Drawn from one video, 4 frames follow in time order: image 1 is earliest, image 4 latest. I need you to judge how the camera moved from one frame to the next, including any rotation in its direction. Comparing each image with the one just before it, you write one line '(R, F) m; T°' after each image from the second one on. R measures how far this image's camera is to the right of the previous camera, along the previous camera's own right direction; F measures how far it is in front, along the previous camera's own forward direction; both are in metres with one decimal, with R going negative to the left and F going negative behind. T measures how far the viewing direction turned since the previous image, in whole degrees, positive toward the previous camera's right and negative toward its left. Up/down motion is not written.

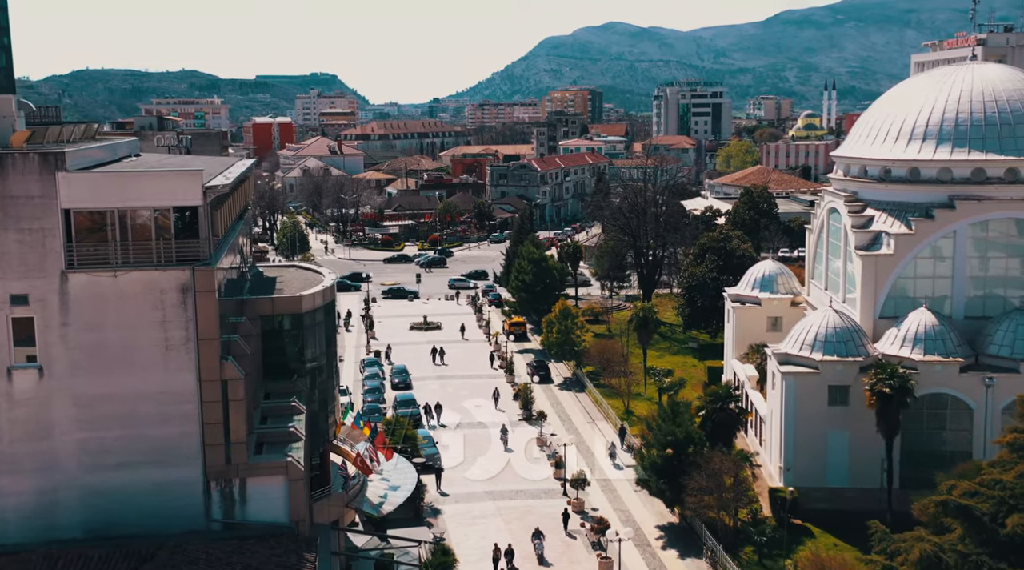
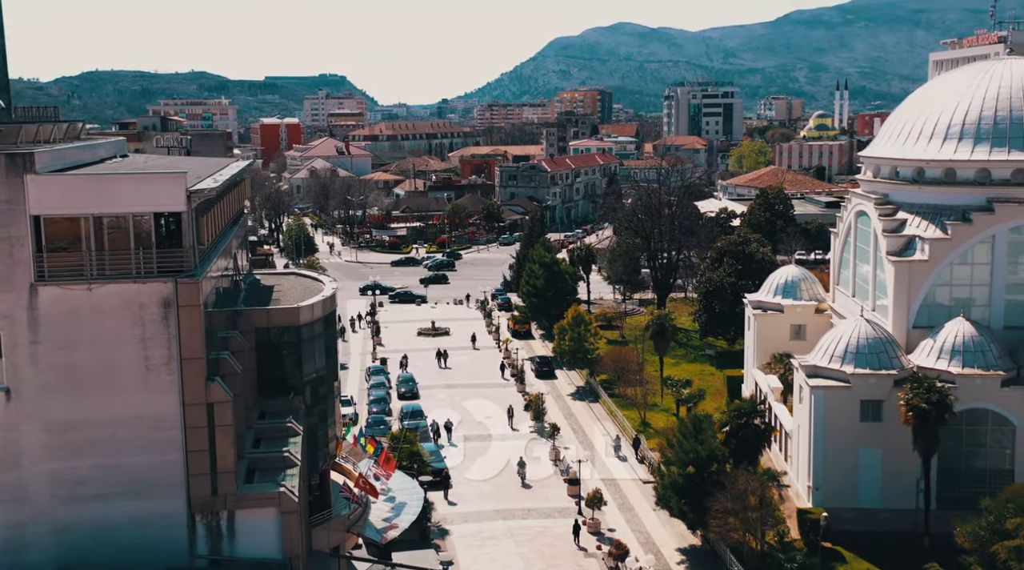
(-0.1, +1.6) m; 0°
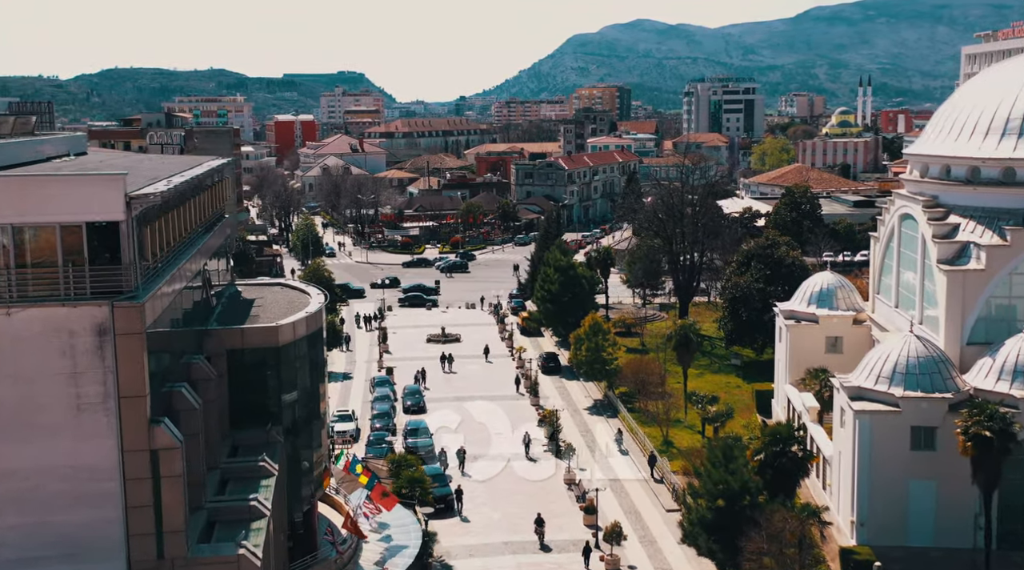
(+0.2, +2.7) m; -1°
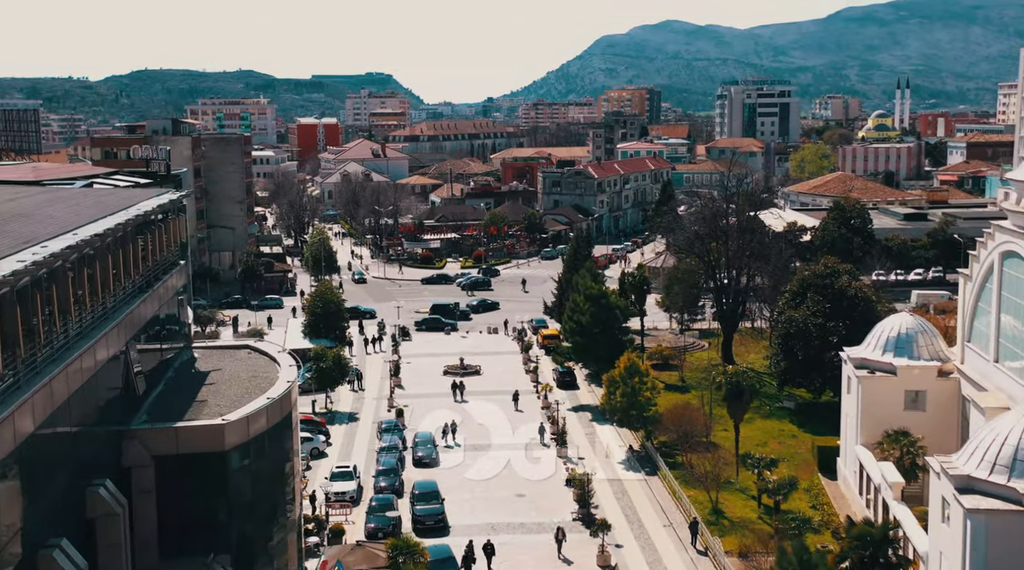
(0.0, +4.8) m; -1°
